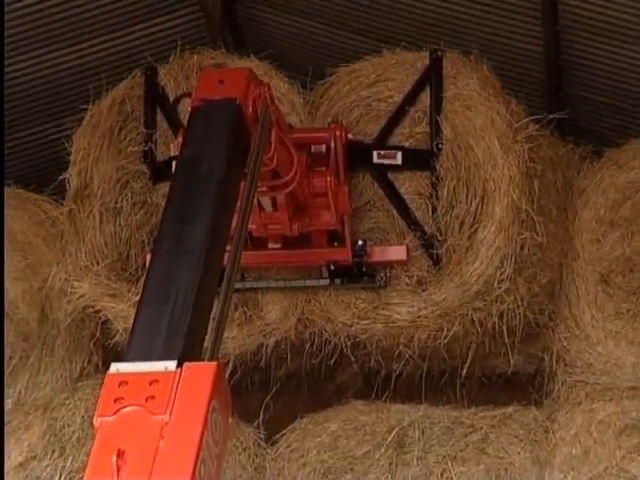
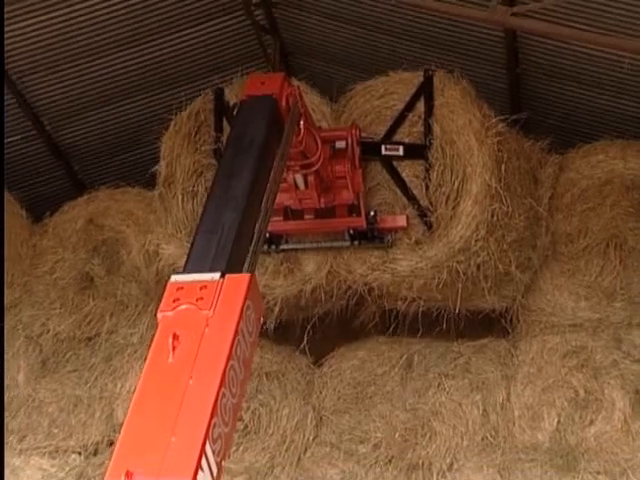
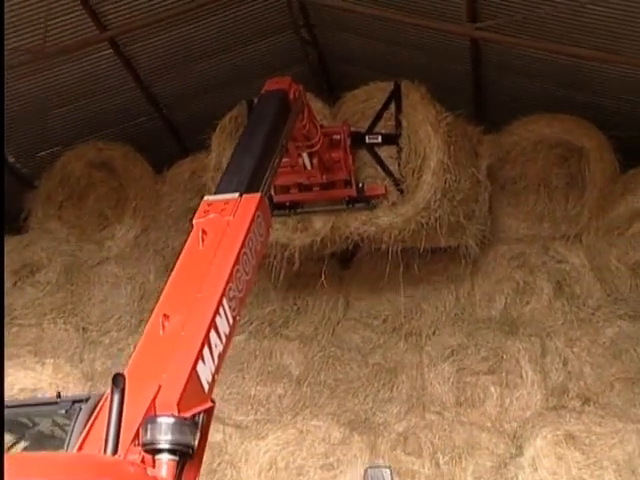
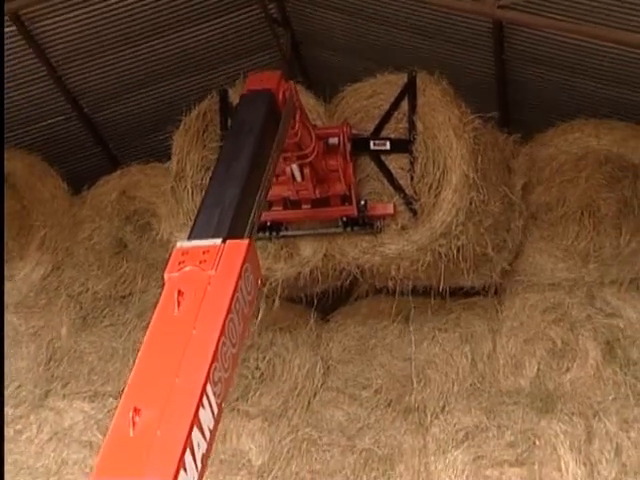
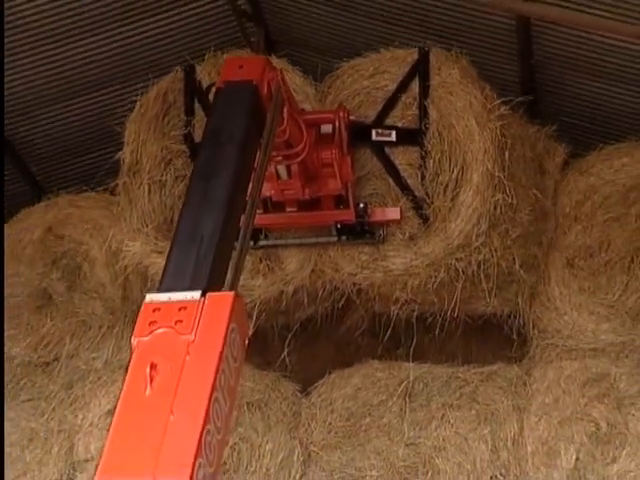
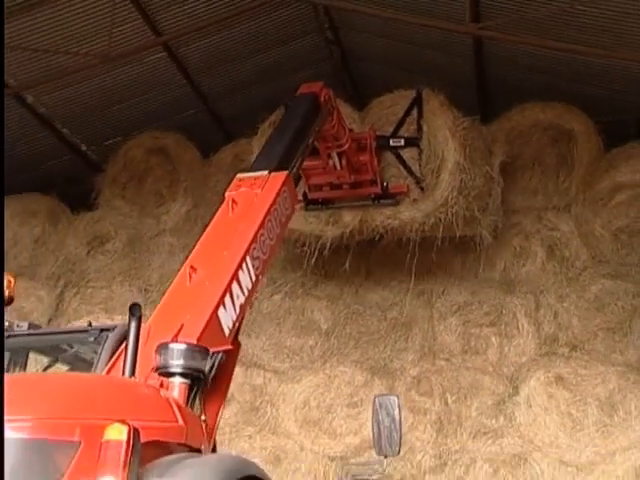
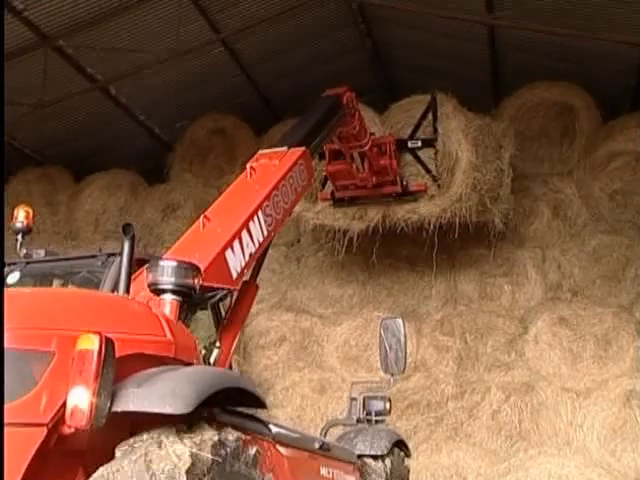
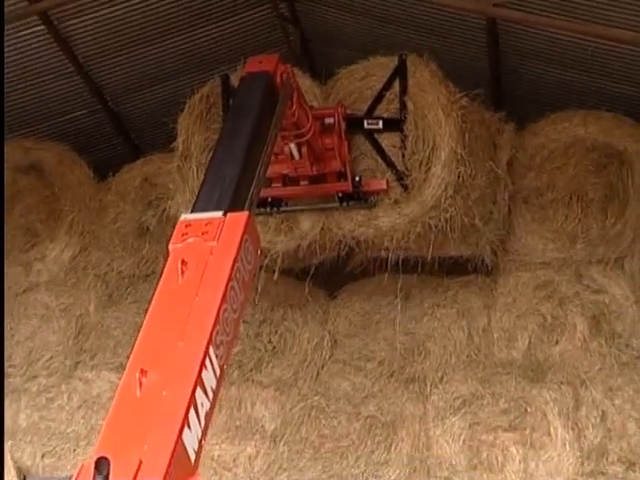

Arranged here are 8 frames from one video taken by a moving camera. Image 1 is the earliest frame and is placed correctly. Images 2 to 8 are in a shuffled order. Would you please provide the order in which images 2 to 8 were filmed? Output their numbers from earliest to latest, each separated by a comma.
5, 2, 4, 8, 3, 6, 7
